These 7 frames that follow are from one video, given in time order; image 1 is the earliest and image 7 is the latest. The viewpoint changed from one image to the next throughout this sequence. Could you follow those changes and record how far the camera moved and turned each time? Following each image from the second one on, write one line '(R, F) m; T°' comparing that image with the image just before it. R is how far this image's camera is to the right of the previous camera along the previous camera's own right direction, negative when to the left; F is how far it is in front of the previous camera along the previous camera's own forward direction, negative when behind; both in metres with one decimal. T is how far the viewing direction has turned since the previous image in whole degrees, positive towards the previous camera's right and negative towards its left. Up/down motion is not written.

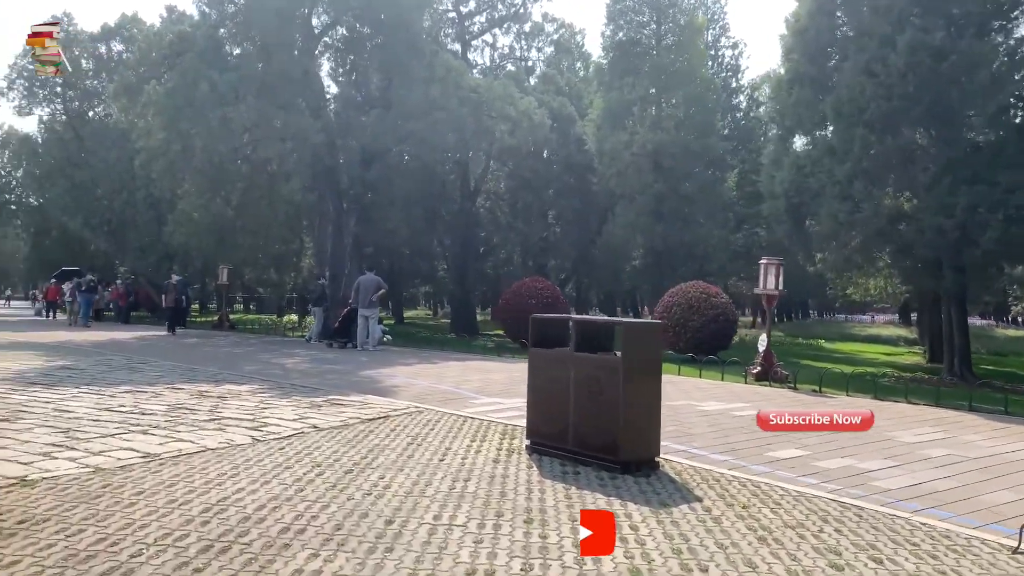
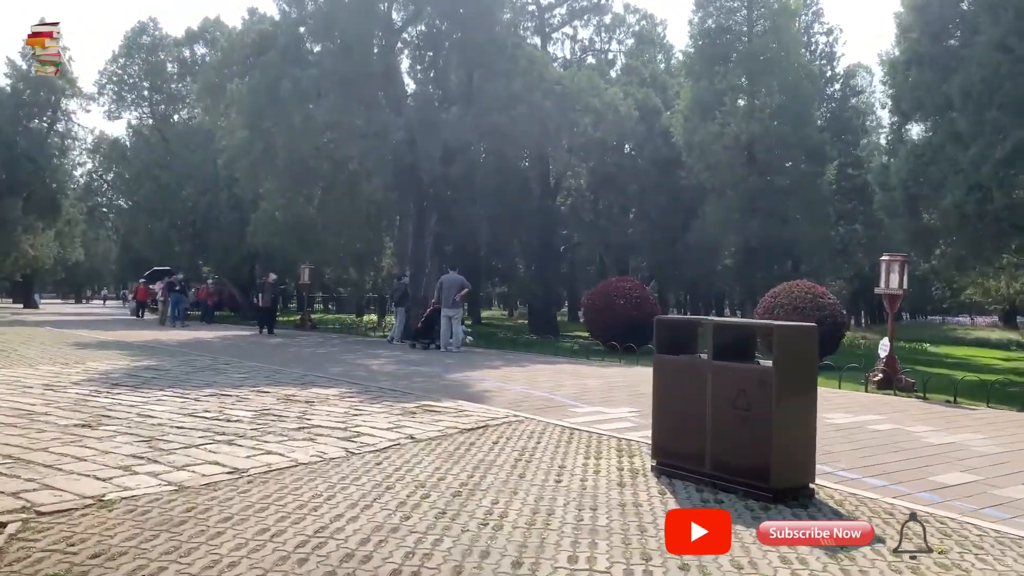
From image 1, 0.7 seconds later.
(-0.4, +0.9) m; -5°
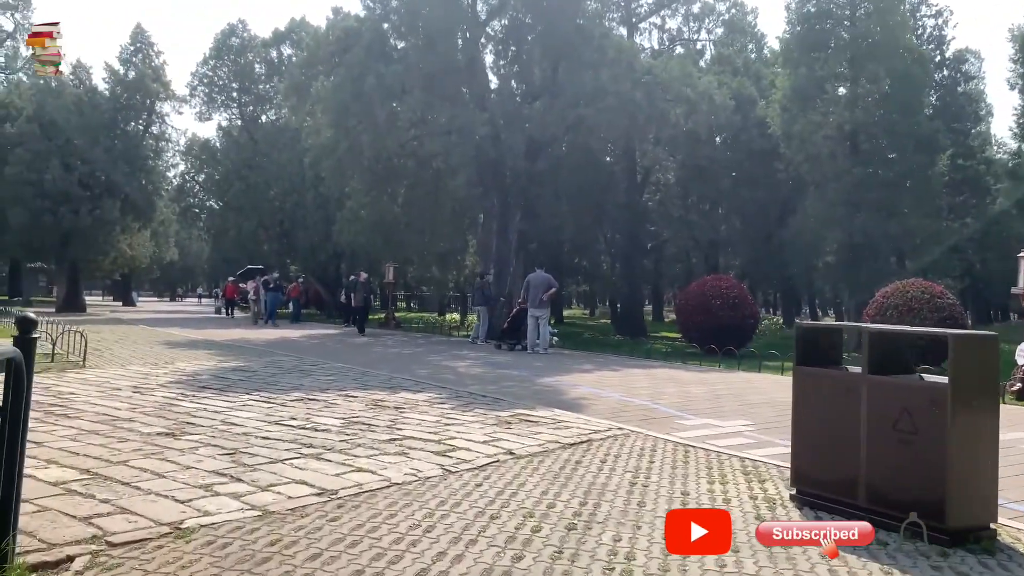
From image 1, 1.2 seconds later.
(-0.3, +0.7) m; -6°
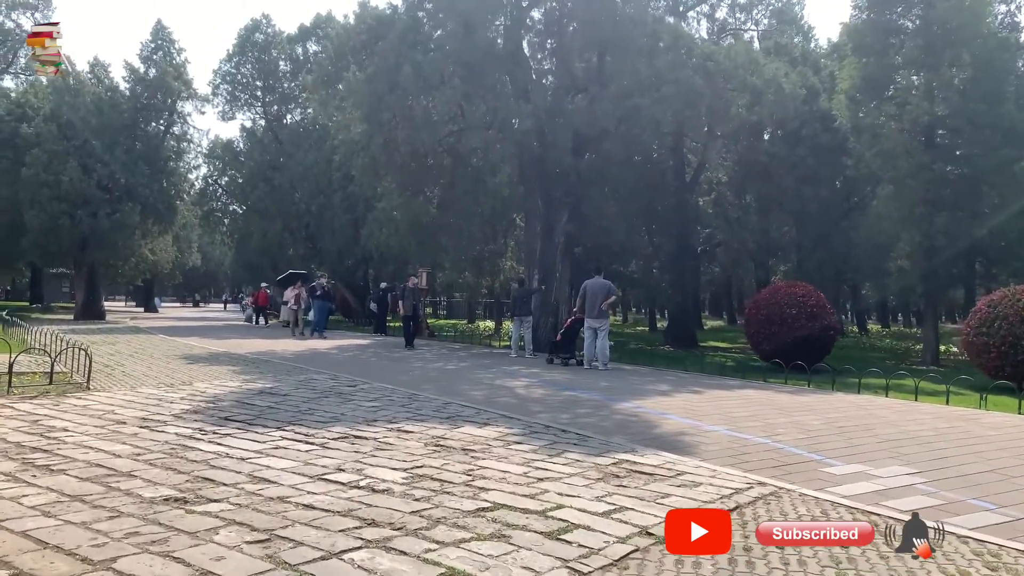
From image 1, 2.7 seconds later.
(-0.7, +1.9) m; -1°
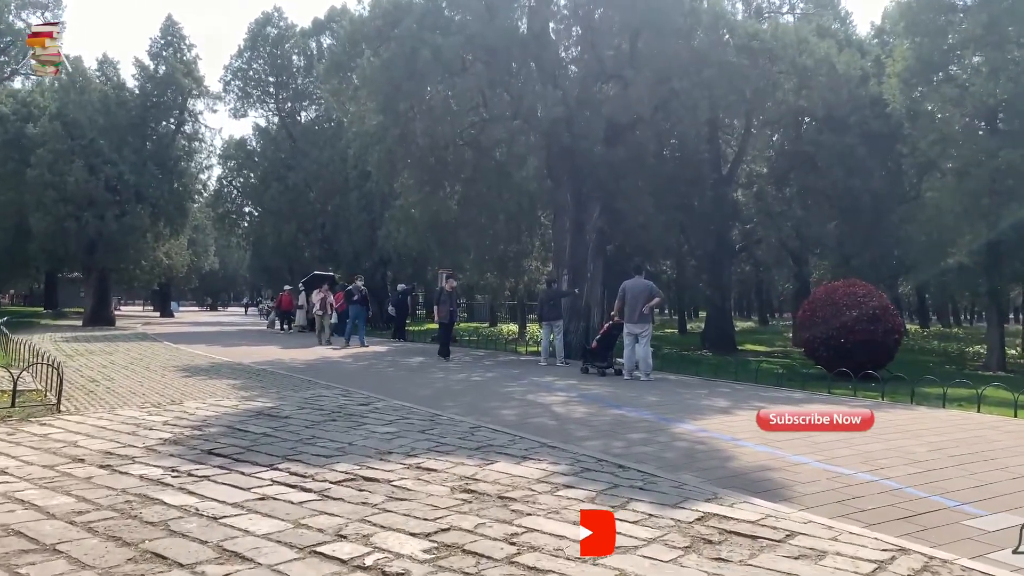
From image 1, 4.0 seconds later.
(-0.2, +1.6) m; -1°
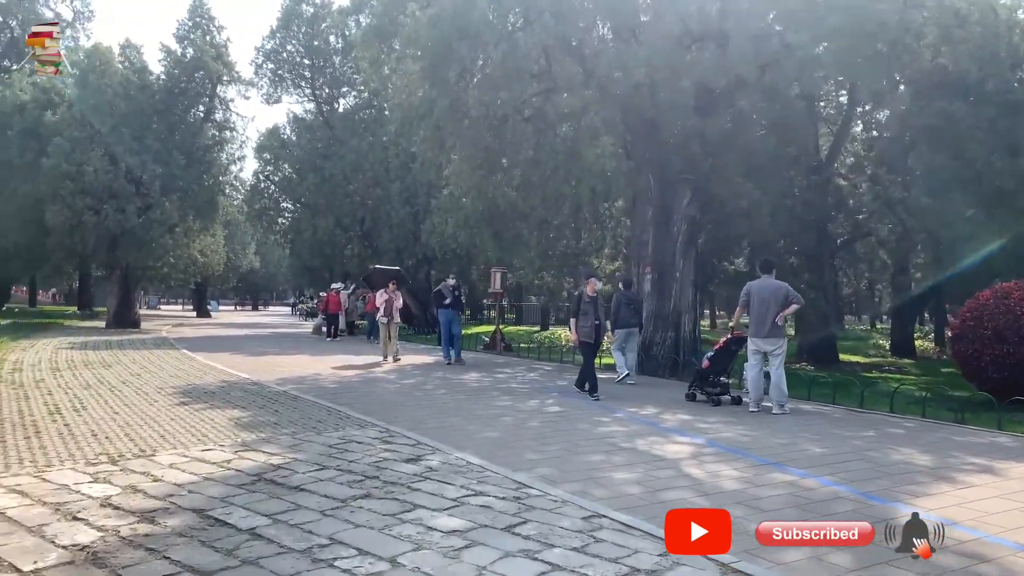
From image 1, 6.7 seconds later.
(-0.7, +3.3) m; -3°
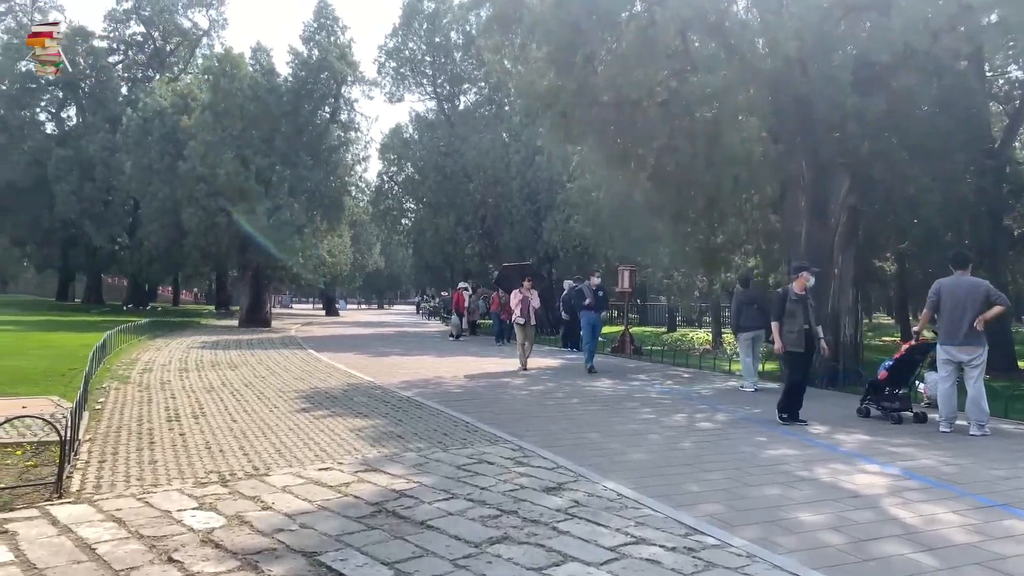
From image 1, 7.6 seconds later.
(-0.3, +1.1) m; -8°
